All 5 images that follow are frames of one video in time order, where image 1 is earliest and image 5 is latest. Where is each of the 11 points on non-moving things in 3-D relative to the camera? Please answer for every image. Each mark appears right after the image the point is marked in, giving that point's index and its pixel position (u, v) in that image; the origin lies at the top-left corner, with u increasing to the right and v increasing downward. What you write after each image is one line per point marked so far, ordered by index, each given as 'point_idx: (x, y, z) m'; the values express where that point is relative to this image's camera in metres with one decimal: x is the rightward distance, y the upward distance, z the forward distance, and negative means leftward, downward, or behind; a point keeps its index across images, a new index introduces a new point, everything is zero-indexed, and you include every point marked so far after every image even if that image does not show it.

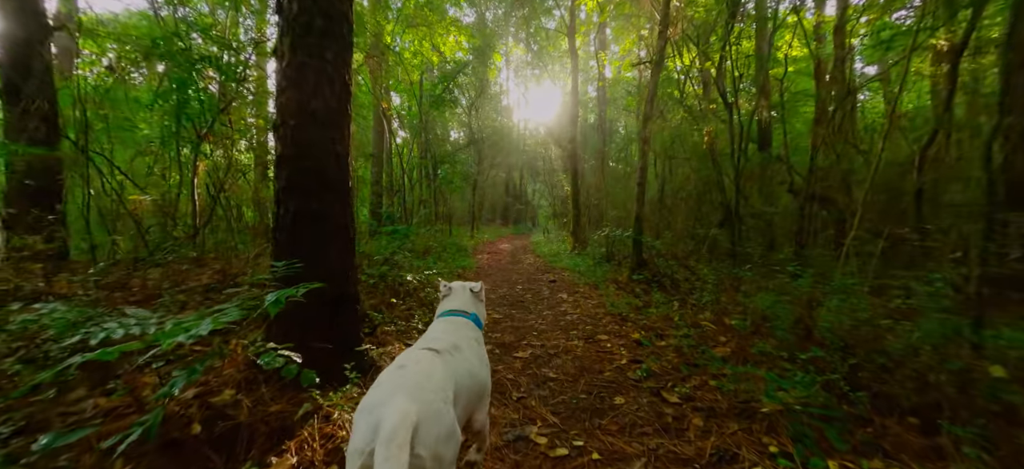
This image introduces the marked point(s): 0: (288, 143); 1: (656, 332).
0: (-1.6, +0.6, +2.6) m
1: (+1.7, -1.1, +4.4) m
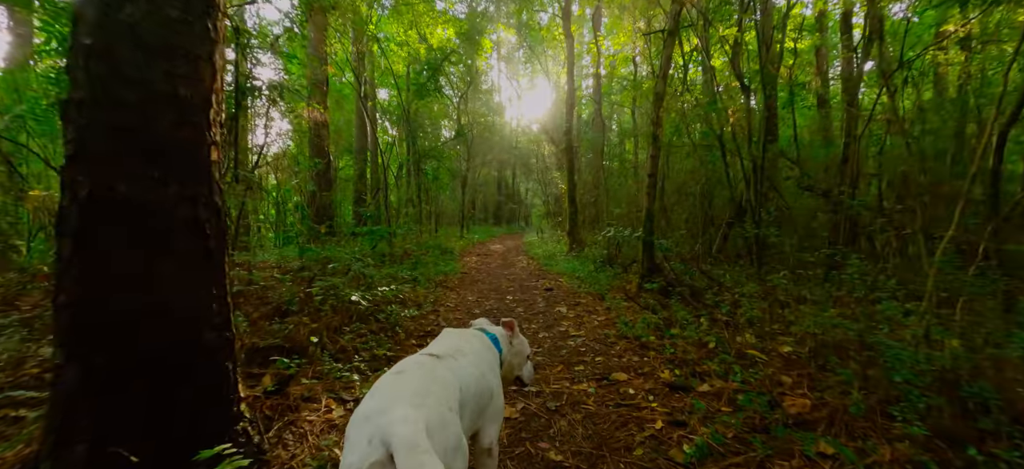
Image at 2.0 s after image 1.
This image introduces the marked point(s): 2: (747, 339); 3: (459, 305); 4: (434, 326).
0: (-1.7, +0.6, +1.4) m
1: (+1.6, -1.2, +3.3) m
2: (+2.5, -1.1, +4.0) m
3: (-0.8, -1.1, +5.7) m
4: (-0.9, -1.1, +4.5) m
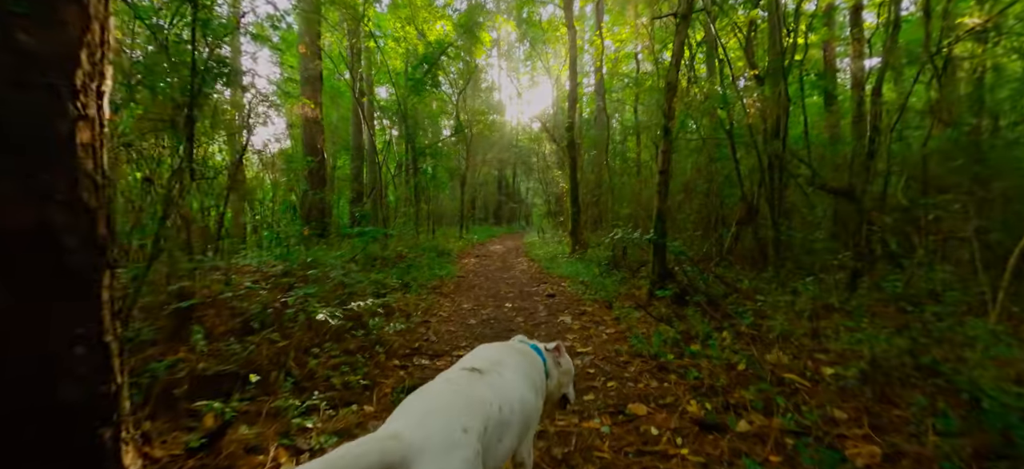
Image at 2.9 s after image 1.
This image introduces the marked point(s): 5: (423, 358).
0: (-1.7, +0.6, +0.9) m
1: (+1.5, -1.2, +2.8) m
2: (+2.5, -1.1, +3.5) m
3: (-0.8, -1.1, +5.2) m
4: (-1.0, -1.1, +4.0) m
5: (-0.8, -1.2, +3.5) m
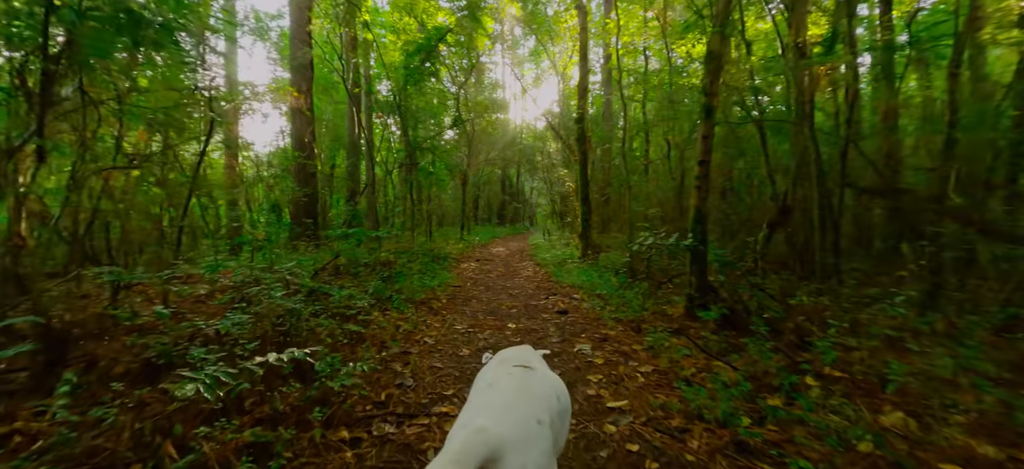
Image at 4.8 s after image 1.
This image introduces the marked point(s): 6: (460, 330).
0: (-1.7, +0.5, -0.1) m
1: (+1.6, -1.3, +1.7) m
2: (+2.5, -1.2, +2.4) m
3: (-0.8, -1.2, +4.1) m
4: (-0.9, -1.2, +2.9) m
5: (-0.8, -1.2, +2.4) m
6: (-0.6, -1.2, +4.6) m
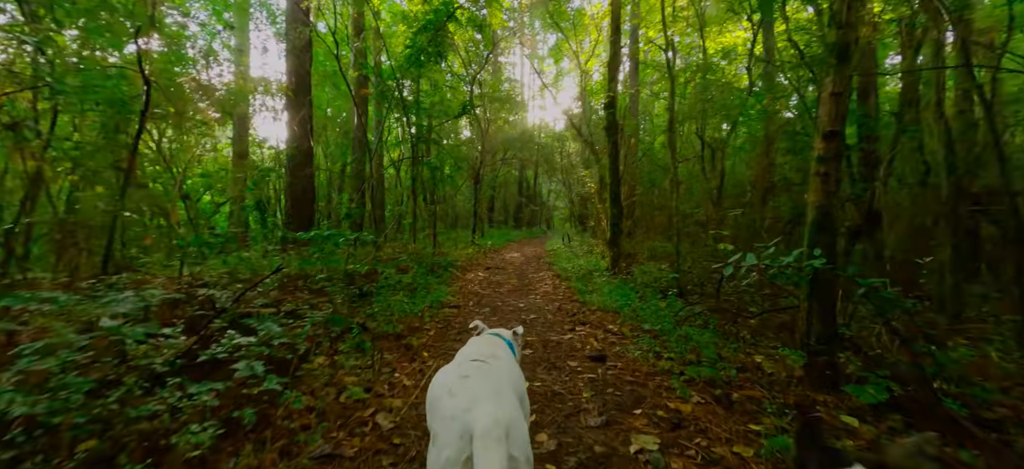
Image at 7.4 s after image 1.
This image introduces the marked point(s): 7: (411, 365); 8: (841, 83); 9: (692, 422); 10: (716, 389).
0: (-1.8, +0.5, -1.7) m
1: (+1.5, -1.3, -0.1) m
2: (+2.5, -1.3, +0.6) m
3: (-0.7, -1.2, +2.5) m
4: (-0.9, -1.3, +1.3) m
5: (-0.8, -1.3, +0.8) m
6: (-0.5, -1.2, +3.0) m
7: (-0.9, -1.2, +3.4) m
8: (+2.6, +1.2, +3.0) m
9: (+1.2, -1.3, +2.6) m
10: (+1.6, -1.2, +3.0) m
